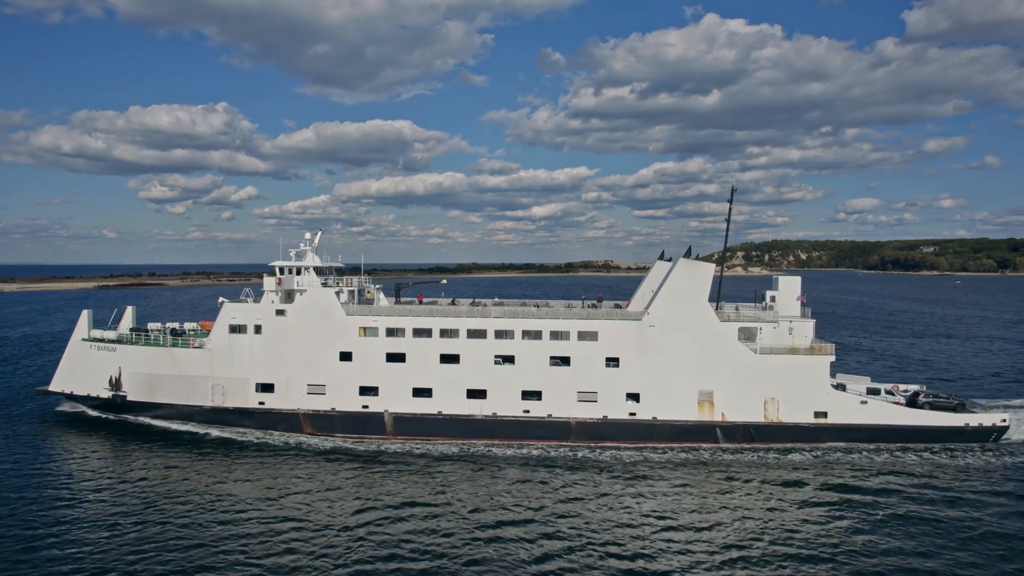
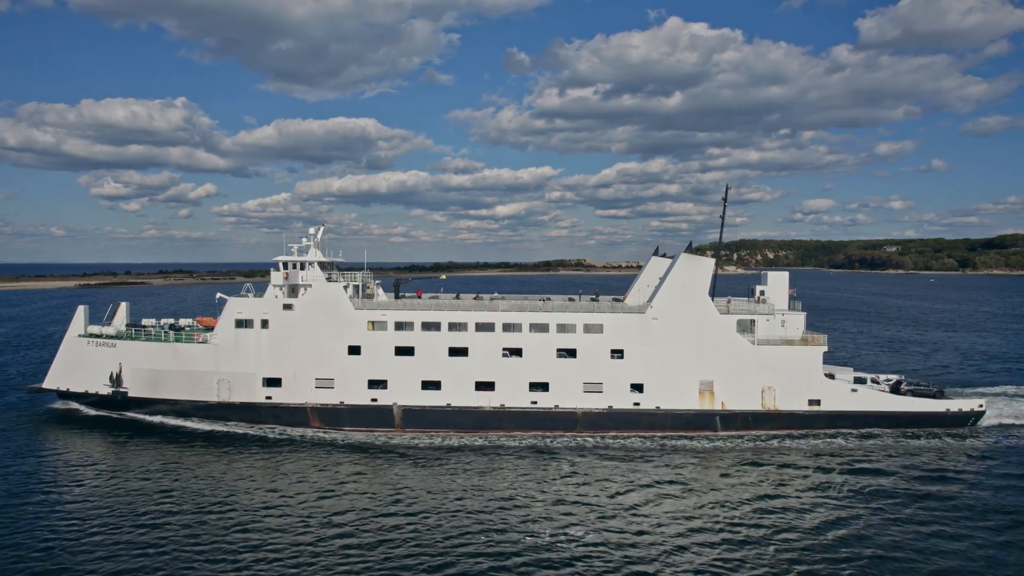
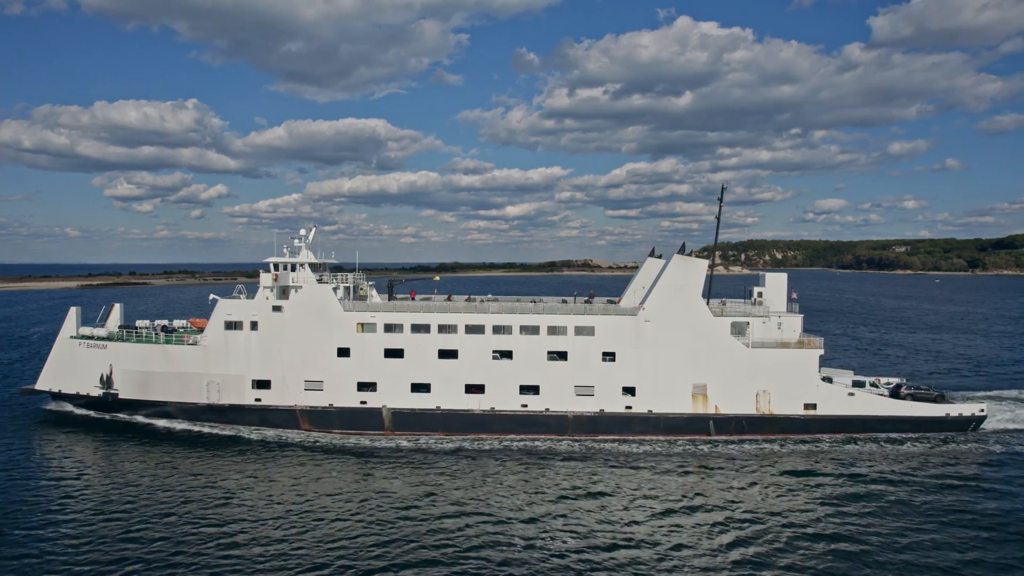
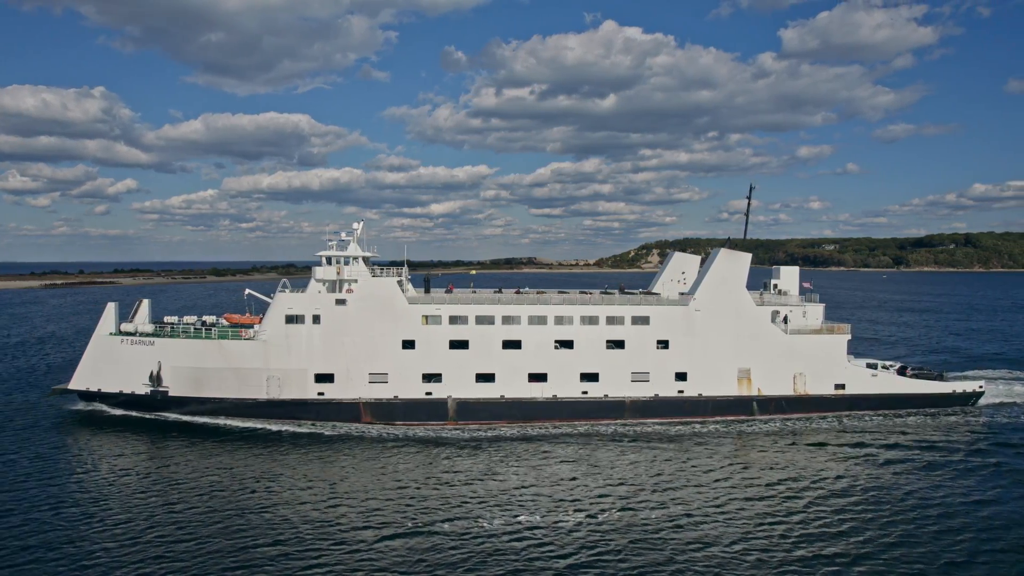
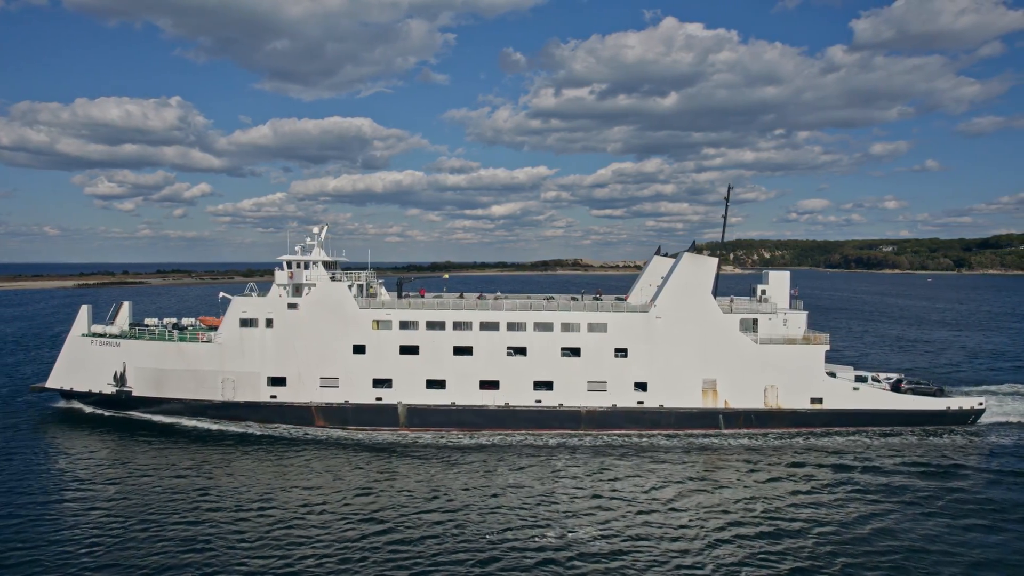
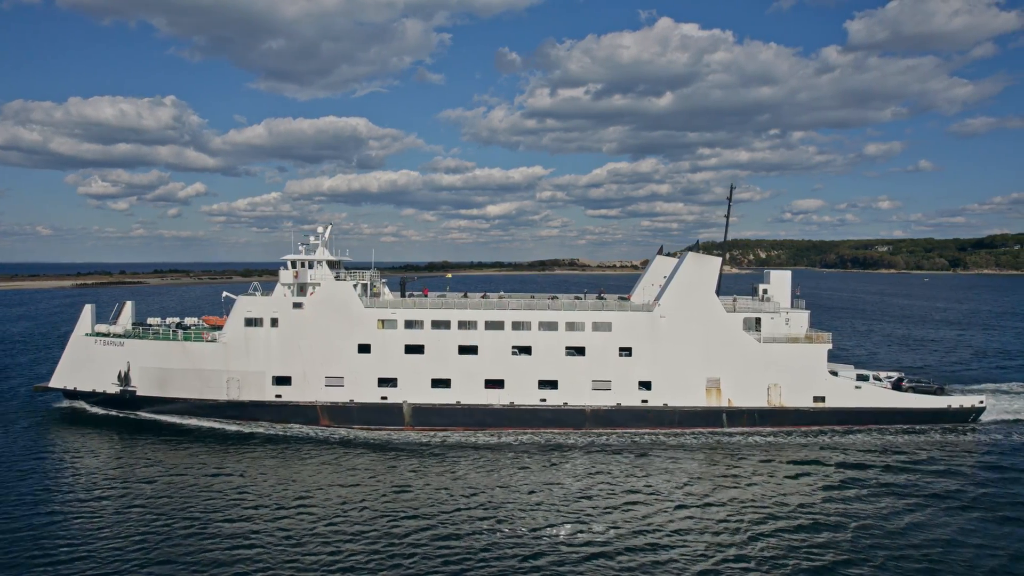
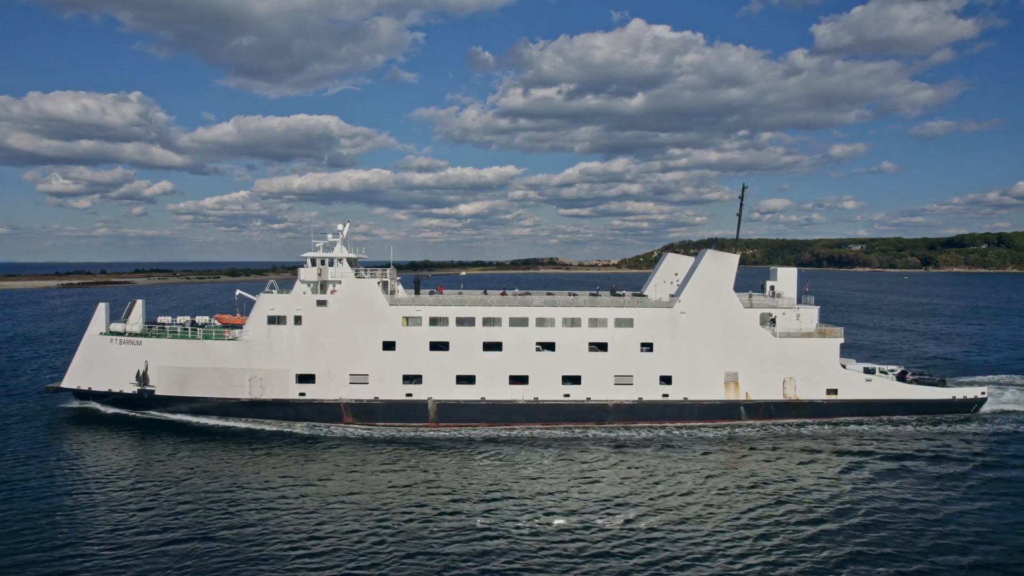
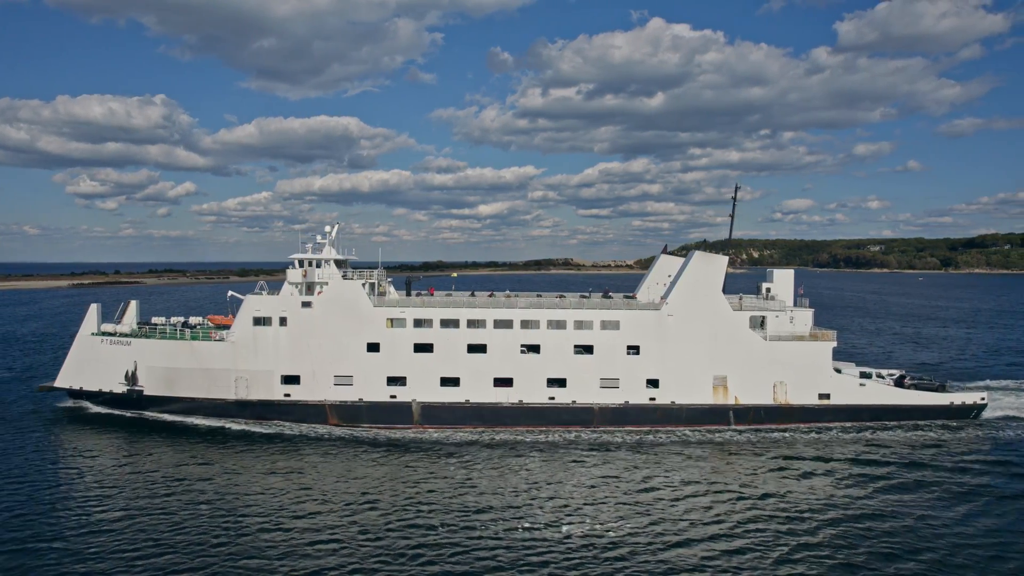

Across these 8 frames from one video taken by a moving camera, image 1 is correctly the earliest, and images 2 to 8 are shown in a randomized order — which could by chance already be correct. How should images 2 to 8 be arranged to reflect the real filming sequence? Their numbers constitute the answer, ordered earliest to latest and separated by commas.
3, 2, 5, 6, 8, 7, 4
